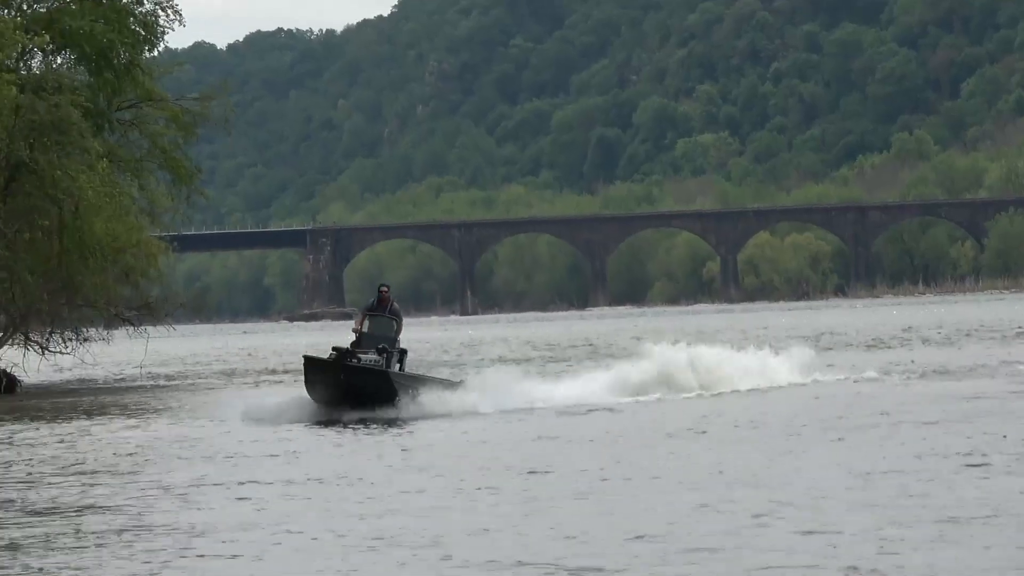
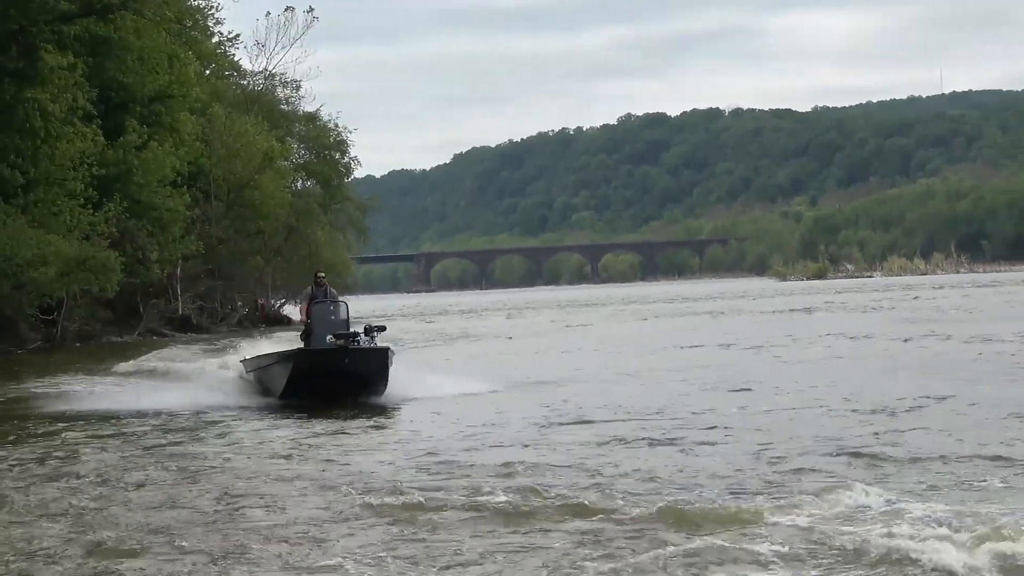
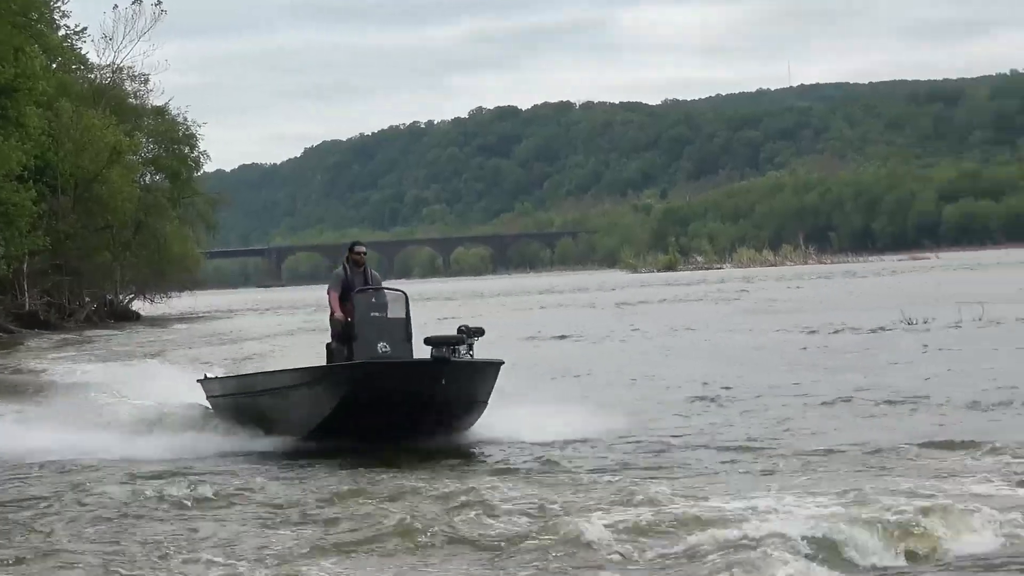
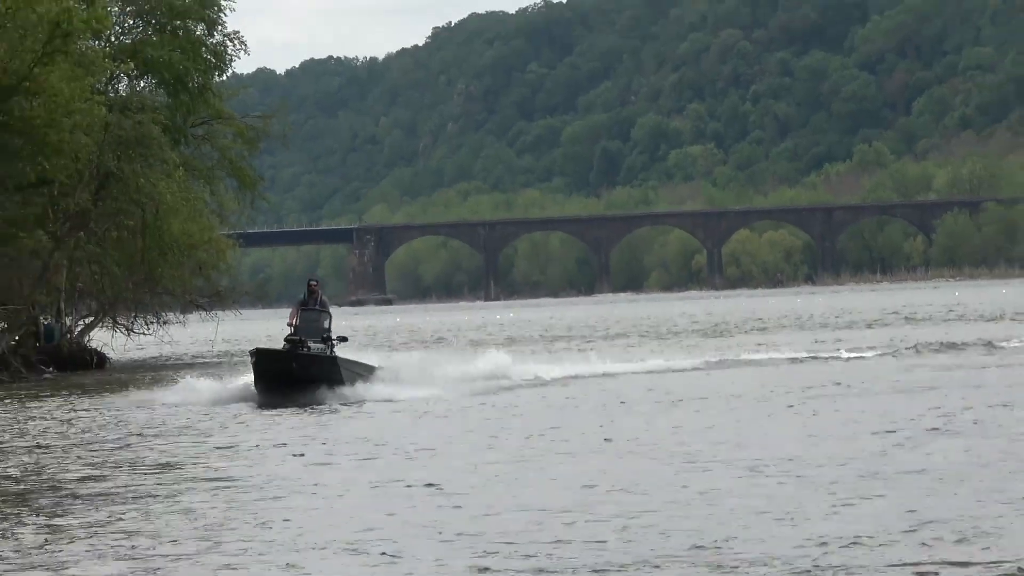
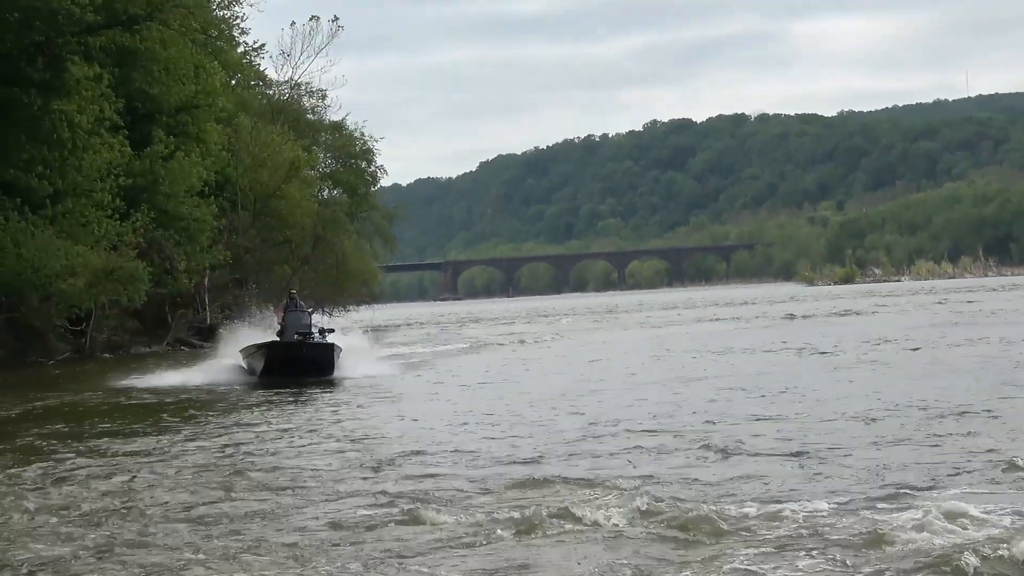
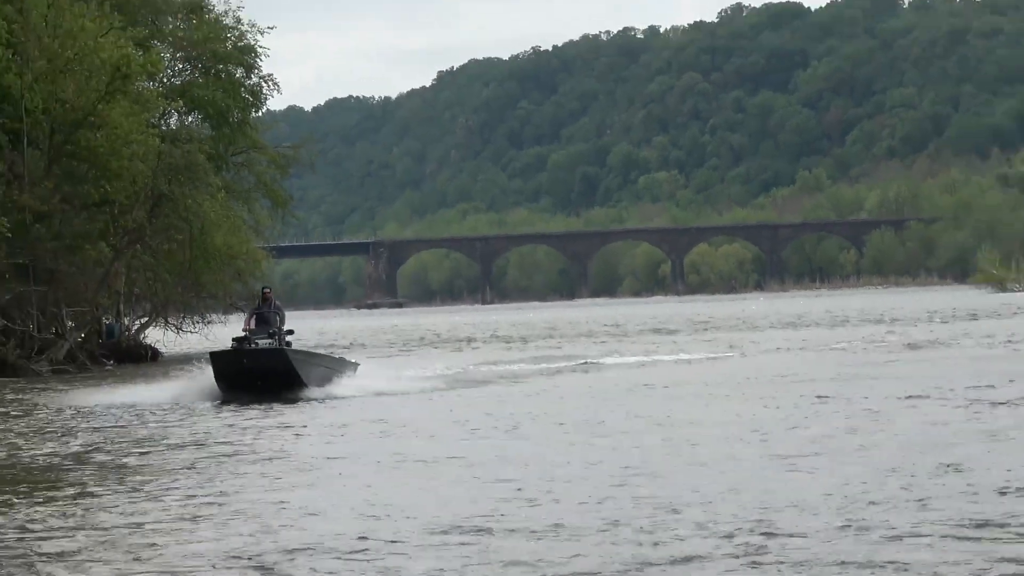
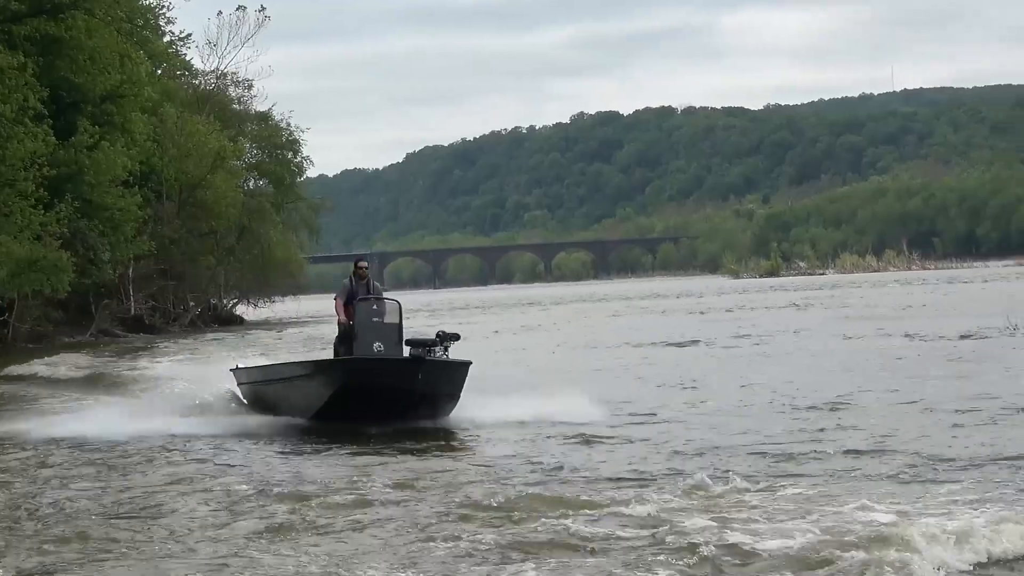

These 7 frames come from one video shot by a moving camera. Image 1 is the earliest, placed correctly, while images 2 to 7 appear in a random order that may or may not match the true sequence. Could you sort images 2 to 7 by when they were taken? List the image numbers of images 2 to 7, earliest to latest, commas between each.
4, 6, 5, 2, 7, 3
